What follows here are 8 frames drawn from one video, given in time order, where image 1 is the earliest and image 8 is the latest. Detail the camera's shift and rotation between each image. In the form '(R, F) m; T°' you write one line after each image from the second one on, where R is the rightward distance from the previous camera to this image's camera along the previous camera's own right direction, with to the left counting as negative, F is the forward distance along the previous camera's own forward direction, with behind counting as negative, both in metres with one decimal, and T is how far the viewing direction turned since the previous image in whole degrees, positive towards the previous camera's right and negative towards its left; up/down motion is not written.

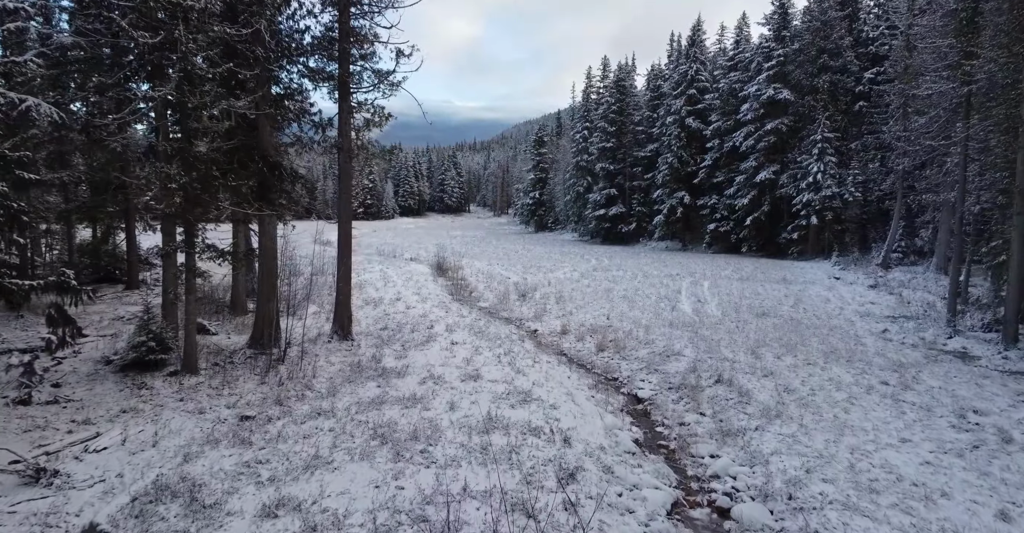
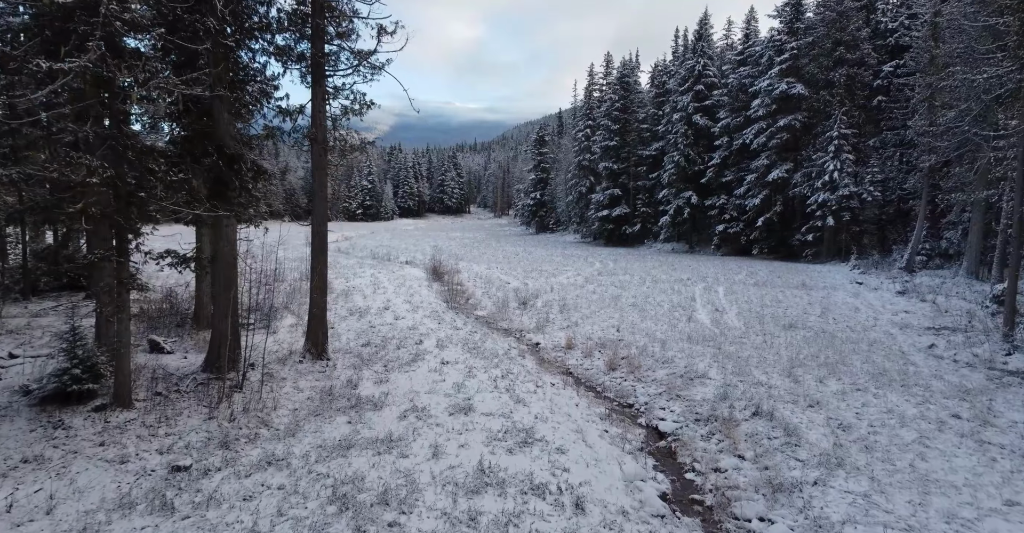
(0.0, +1.7) m; 0°
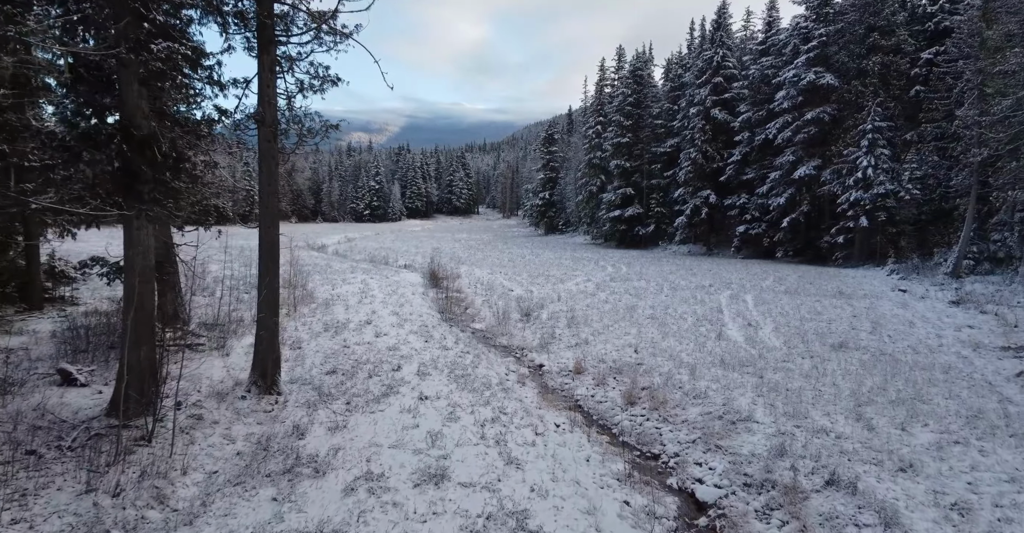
(+0.3, +2.3) m; -1°
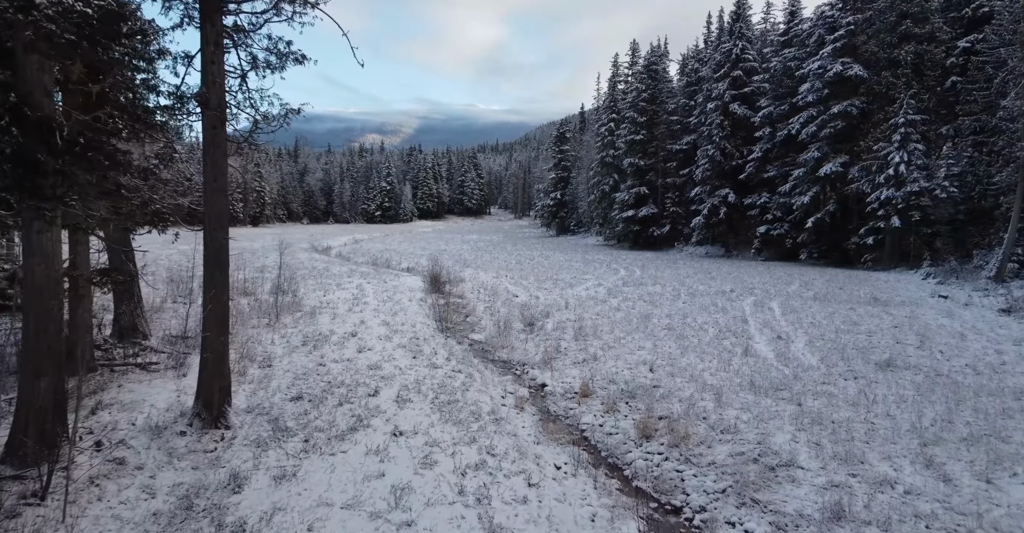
(+0.3, +1.5) m; -1°
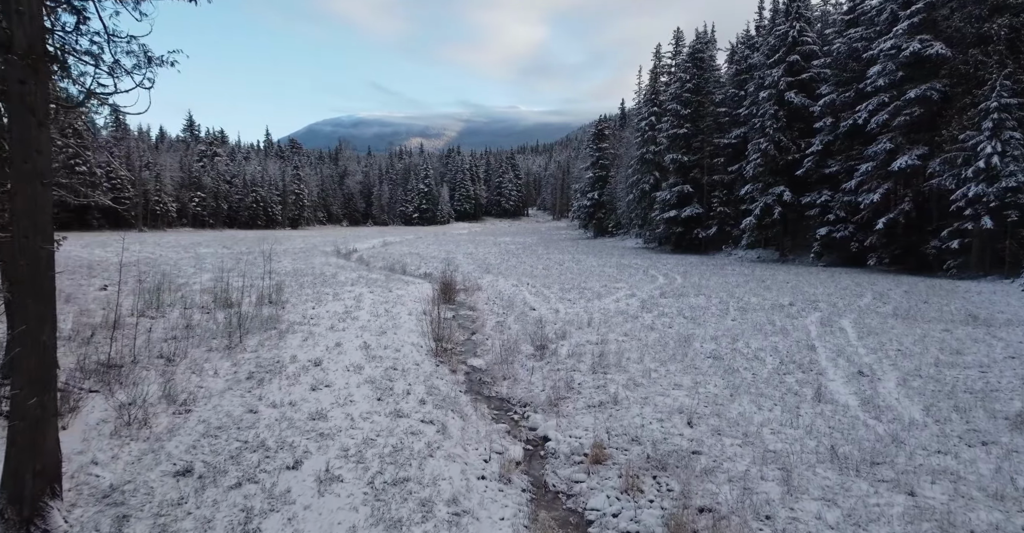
(+0.8, +2.8) m; -4°
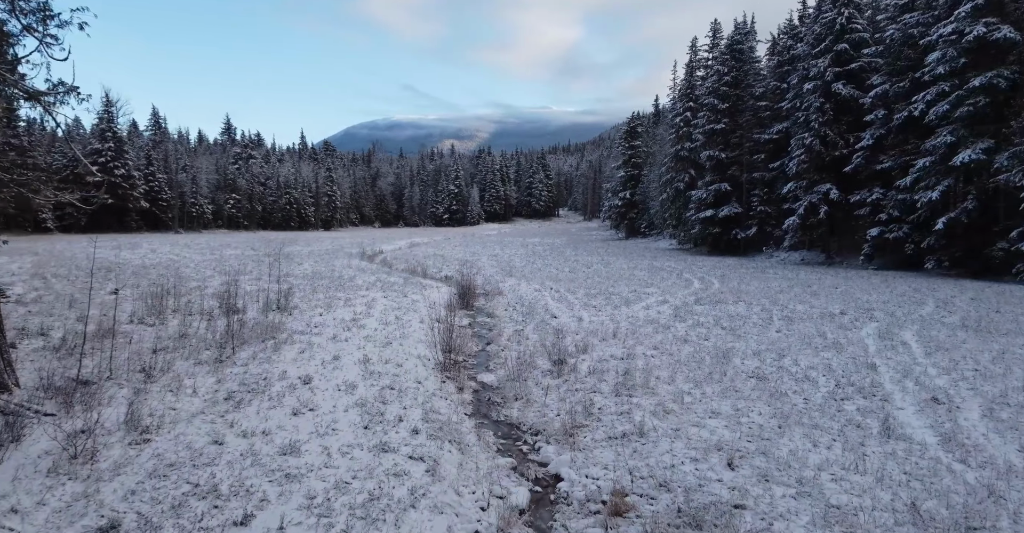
(+0.4, +1.3) m; -3°
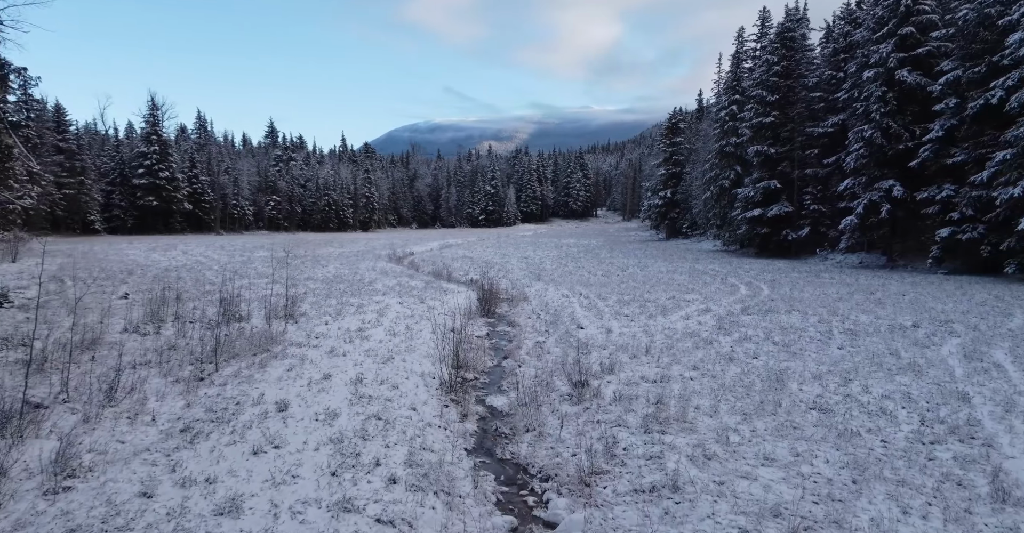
(+0.5, +1.6) m; -4°
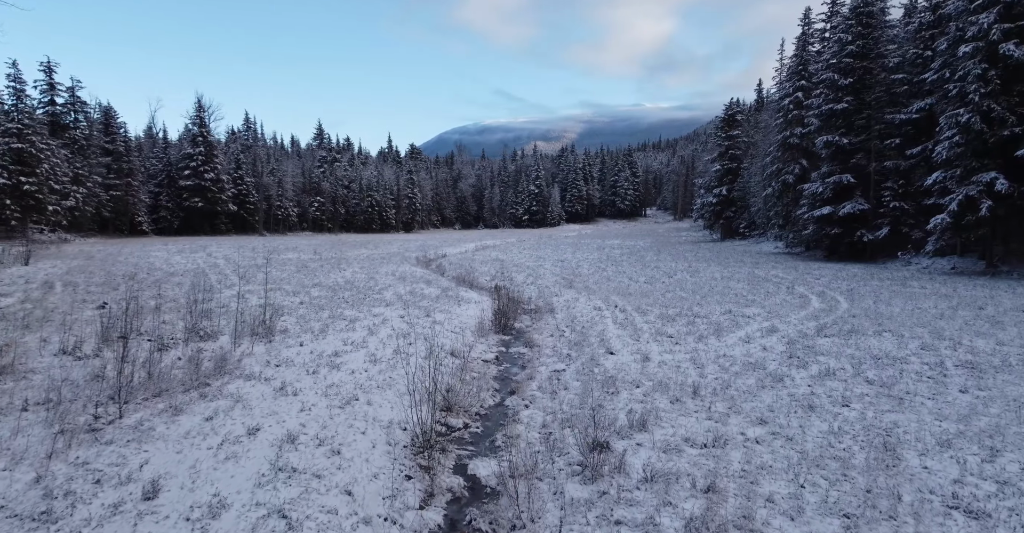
(+0.8, +3.0) m; -5°
